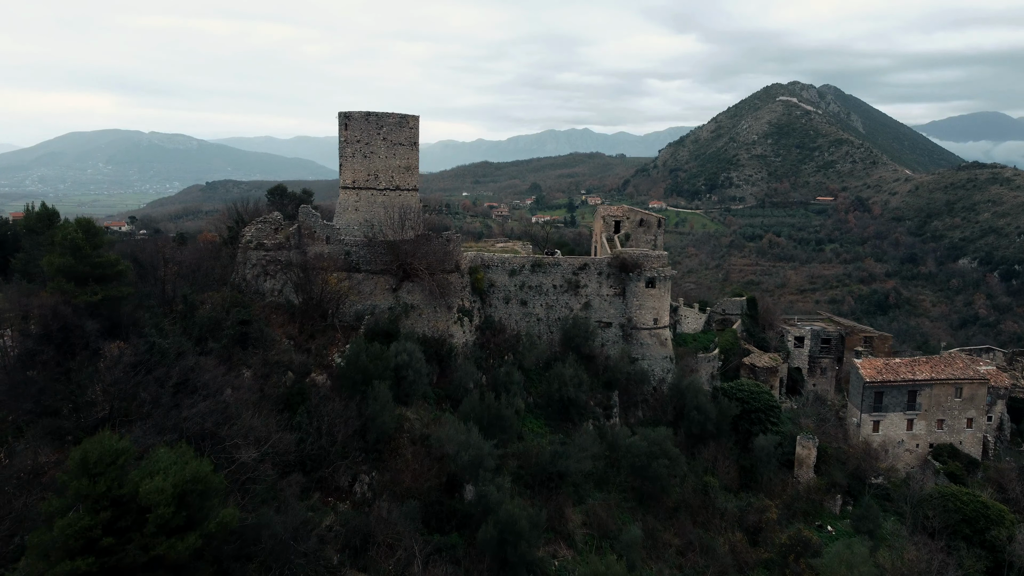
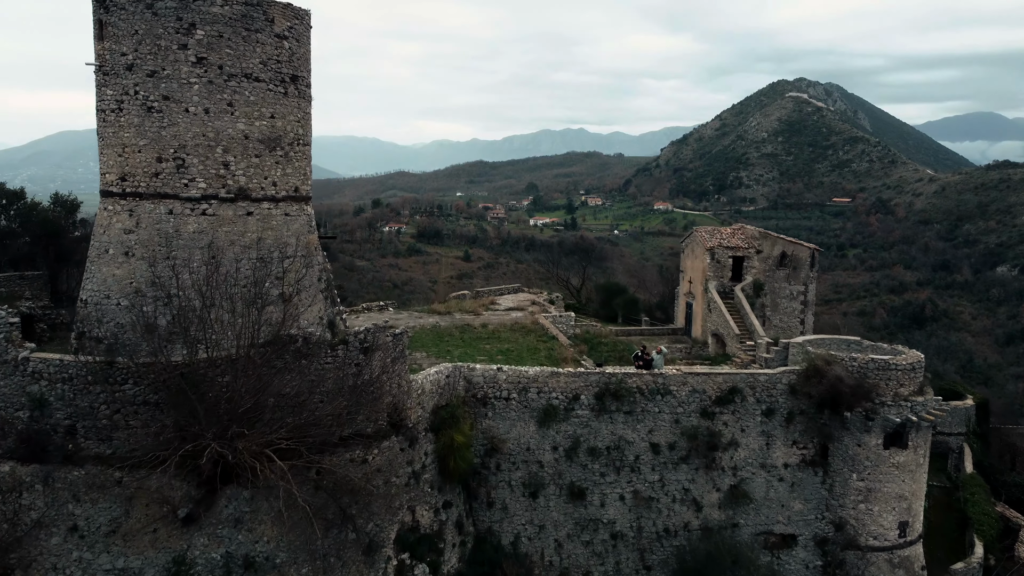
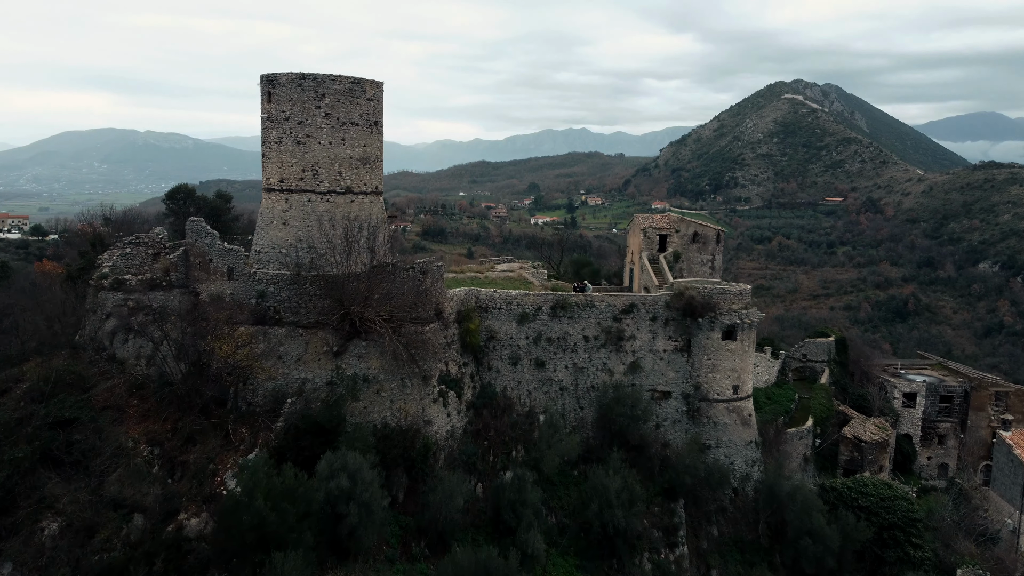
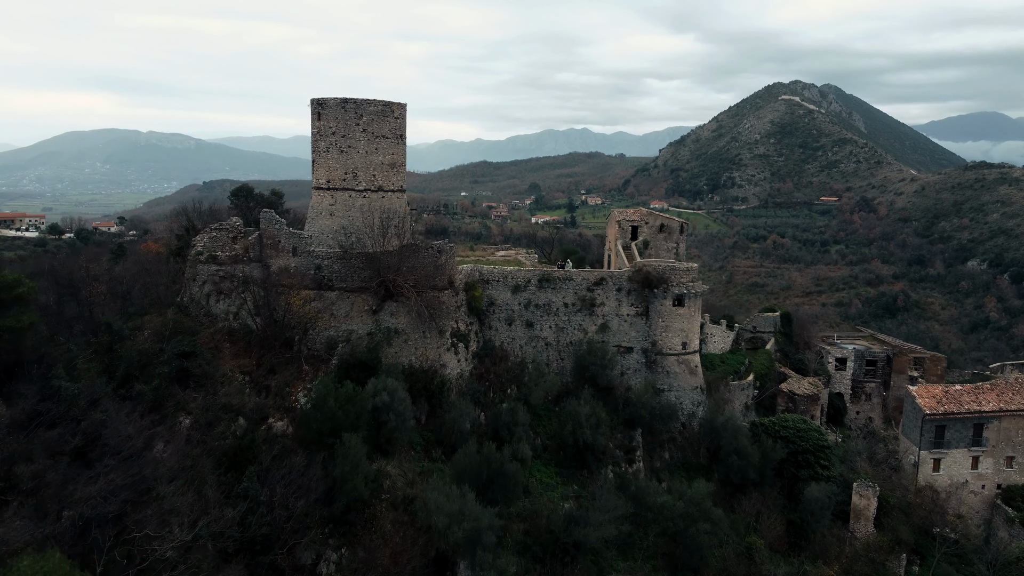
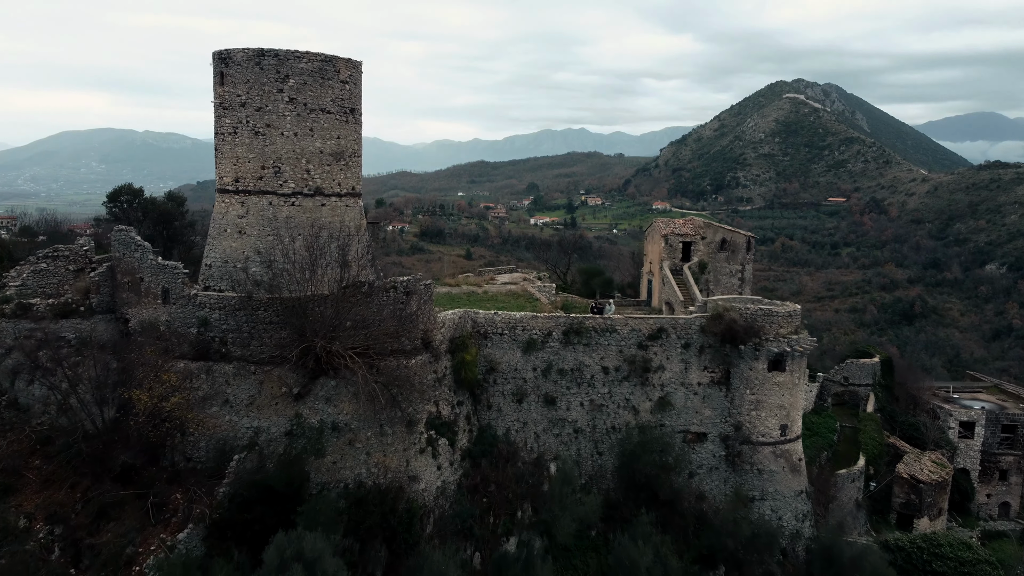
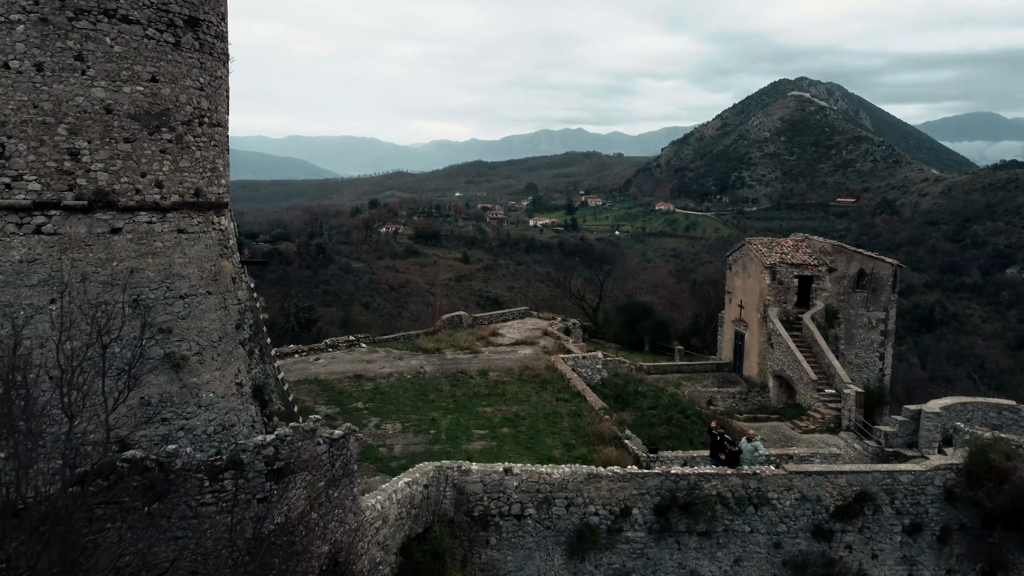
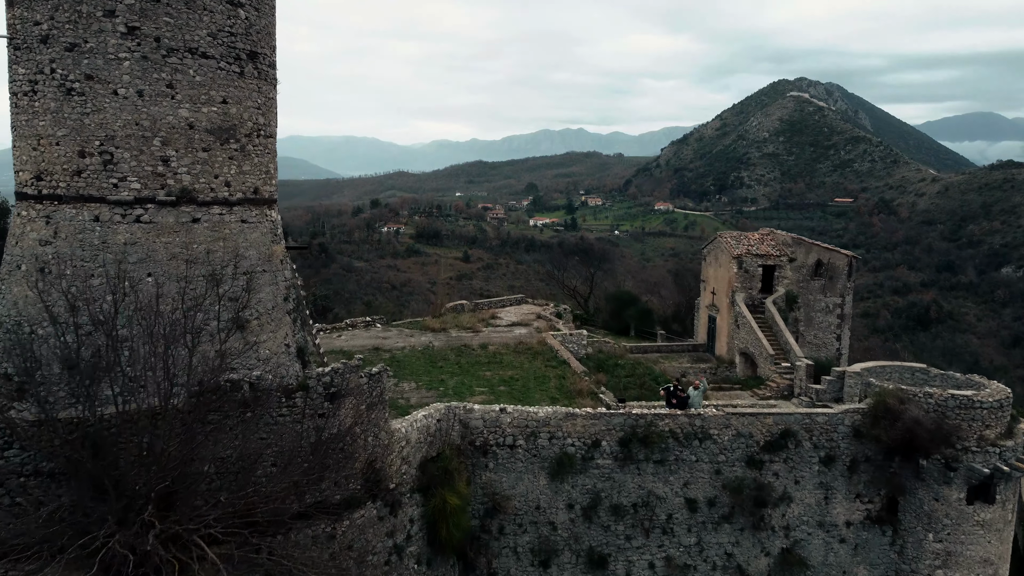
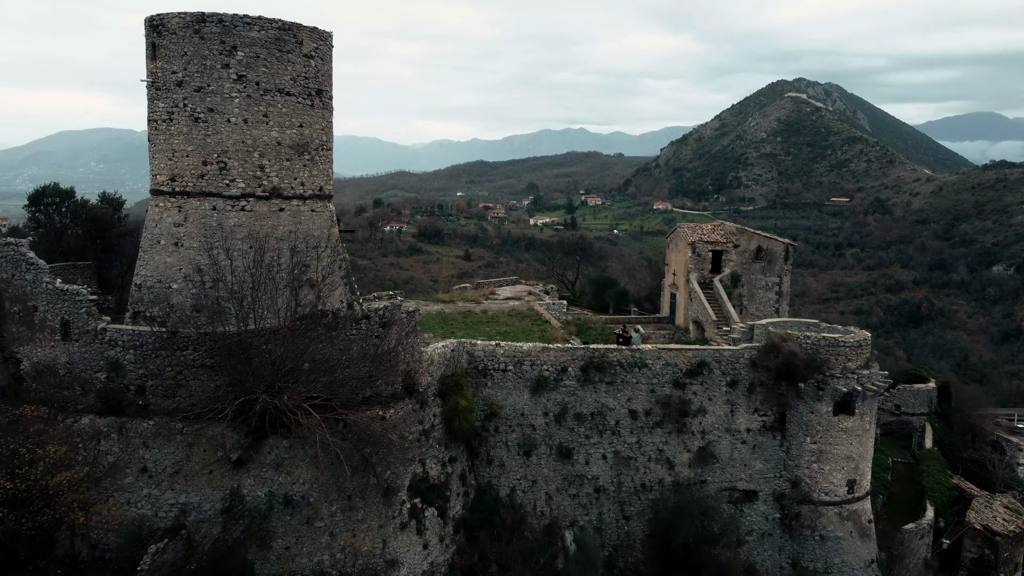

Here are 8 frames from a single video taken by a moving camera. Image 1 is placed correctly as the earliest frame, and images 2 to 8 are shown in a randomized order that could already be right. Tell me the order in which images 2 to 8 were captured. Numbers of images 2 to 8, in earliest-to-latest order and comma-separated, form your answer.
4, 3, 5, 8, 2, 7, 6
